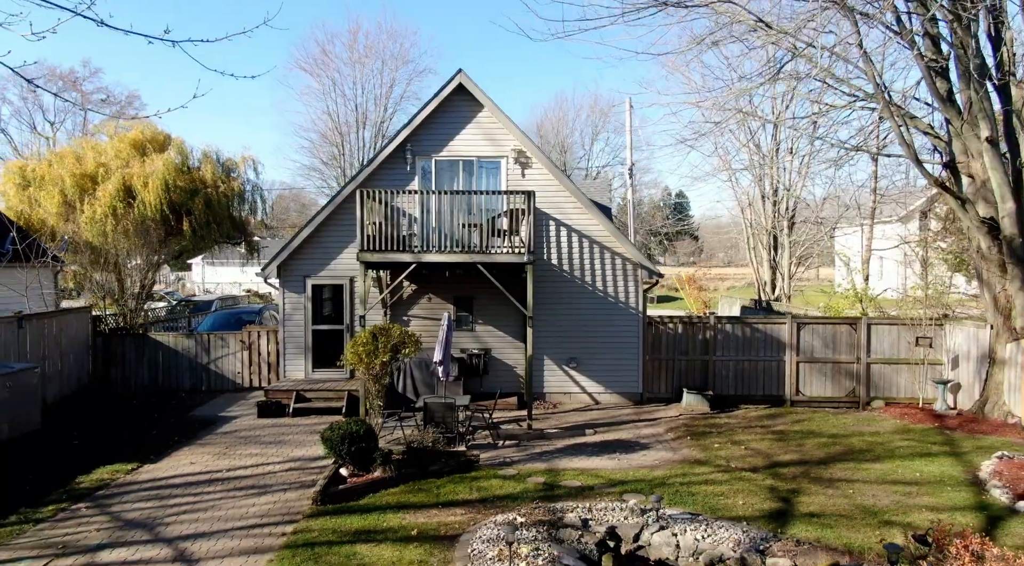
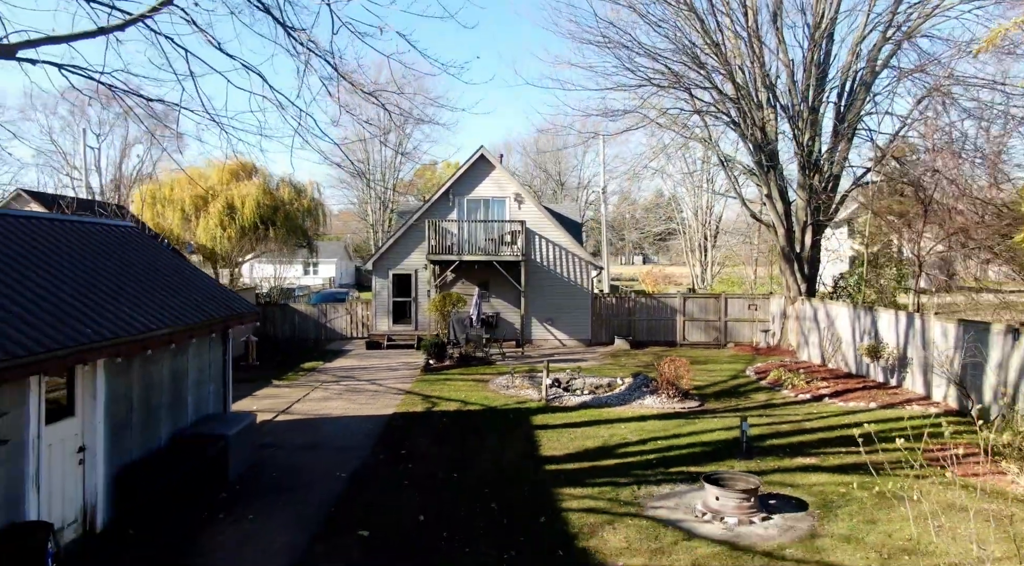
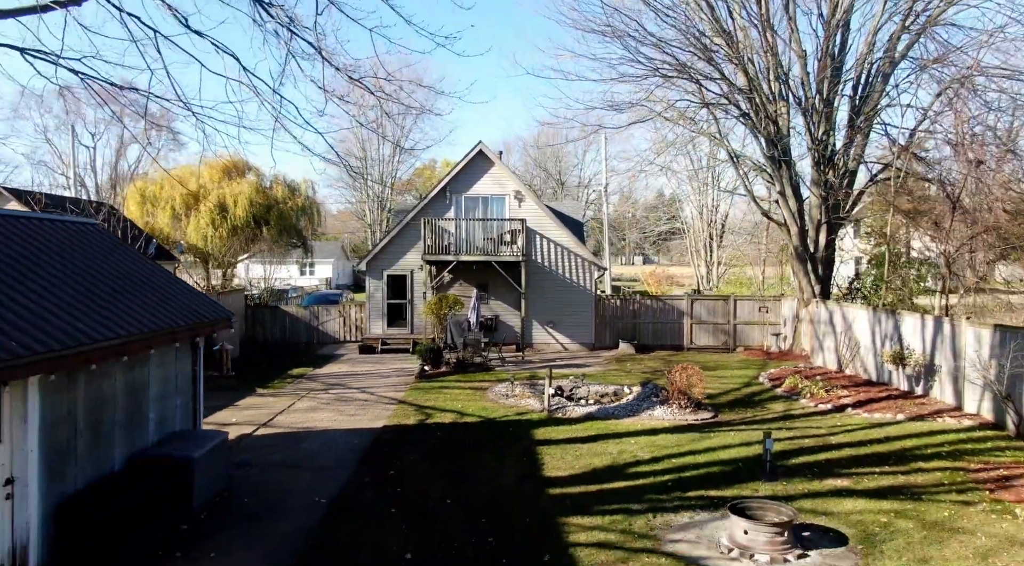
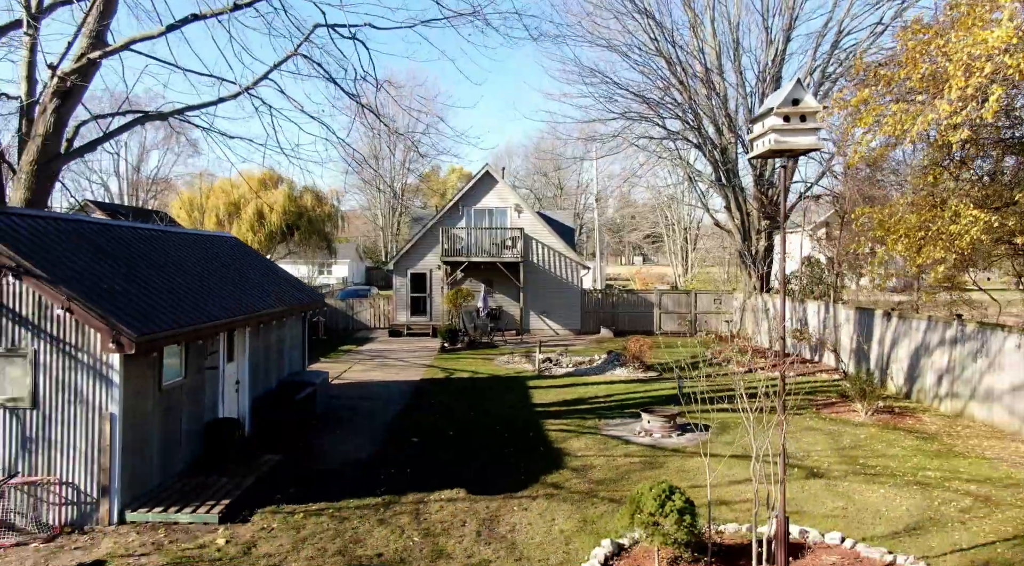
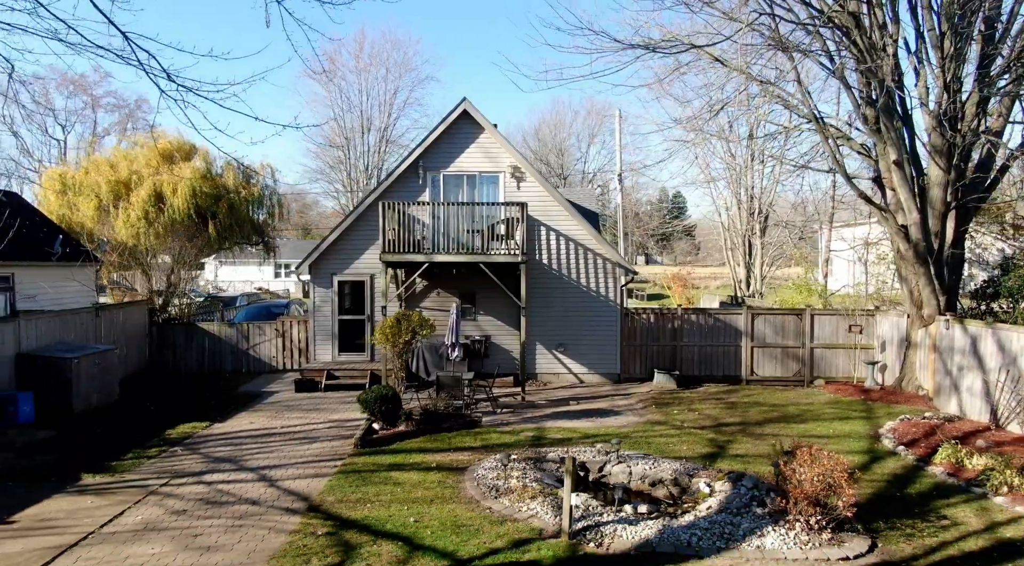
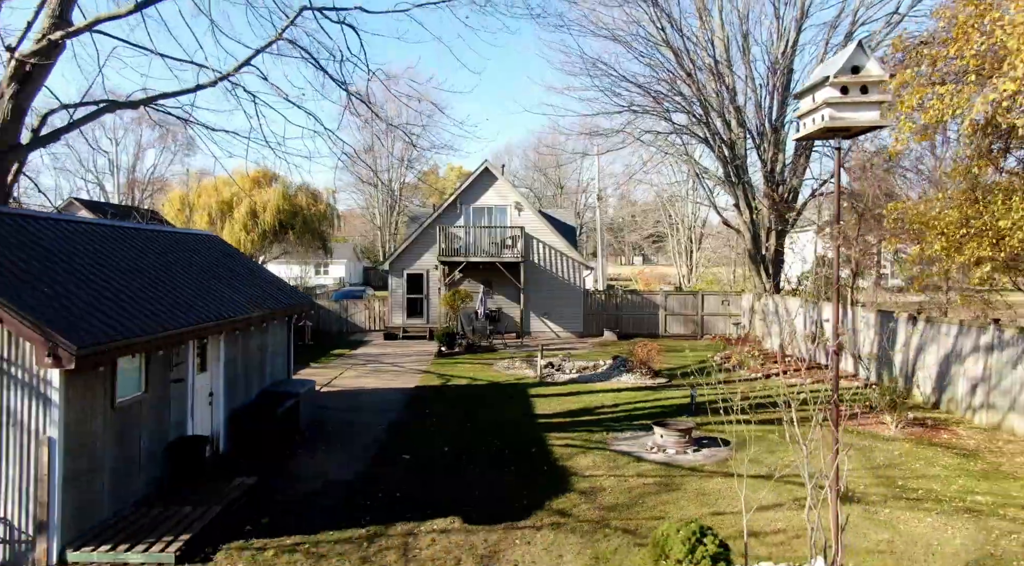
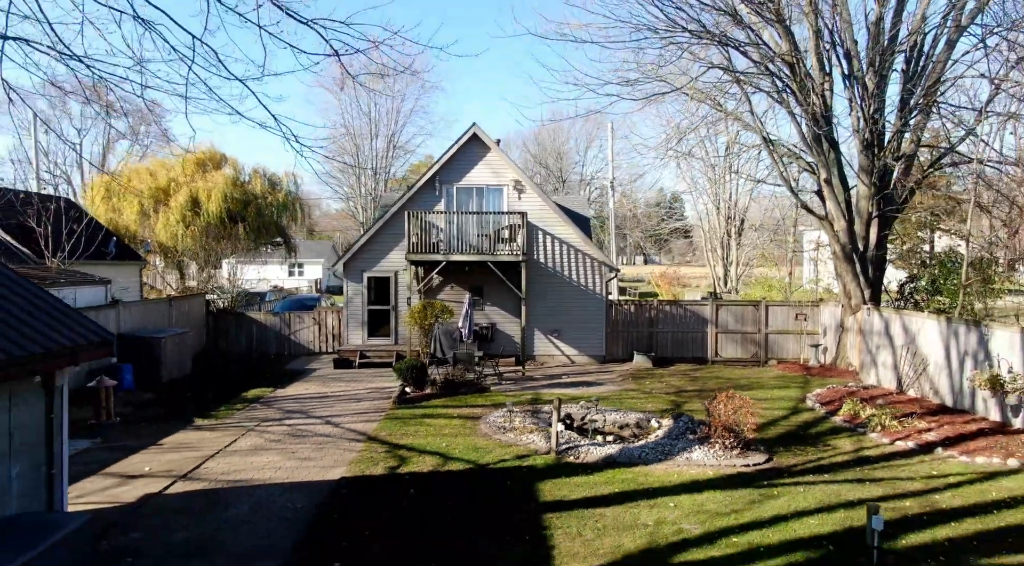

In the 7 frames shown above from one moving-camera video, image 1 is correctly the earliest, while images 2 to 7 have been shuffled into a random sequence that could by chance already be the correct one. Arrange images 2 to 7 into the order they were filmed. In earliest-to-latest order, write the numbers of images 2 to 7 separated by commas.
5, 7, 3, 2, 6, 4
